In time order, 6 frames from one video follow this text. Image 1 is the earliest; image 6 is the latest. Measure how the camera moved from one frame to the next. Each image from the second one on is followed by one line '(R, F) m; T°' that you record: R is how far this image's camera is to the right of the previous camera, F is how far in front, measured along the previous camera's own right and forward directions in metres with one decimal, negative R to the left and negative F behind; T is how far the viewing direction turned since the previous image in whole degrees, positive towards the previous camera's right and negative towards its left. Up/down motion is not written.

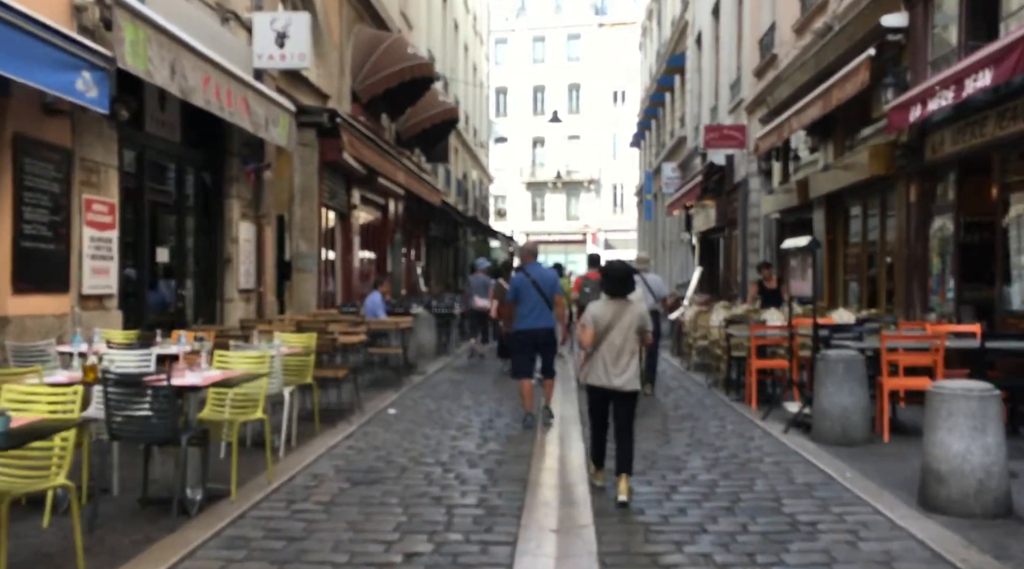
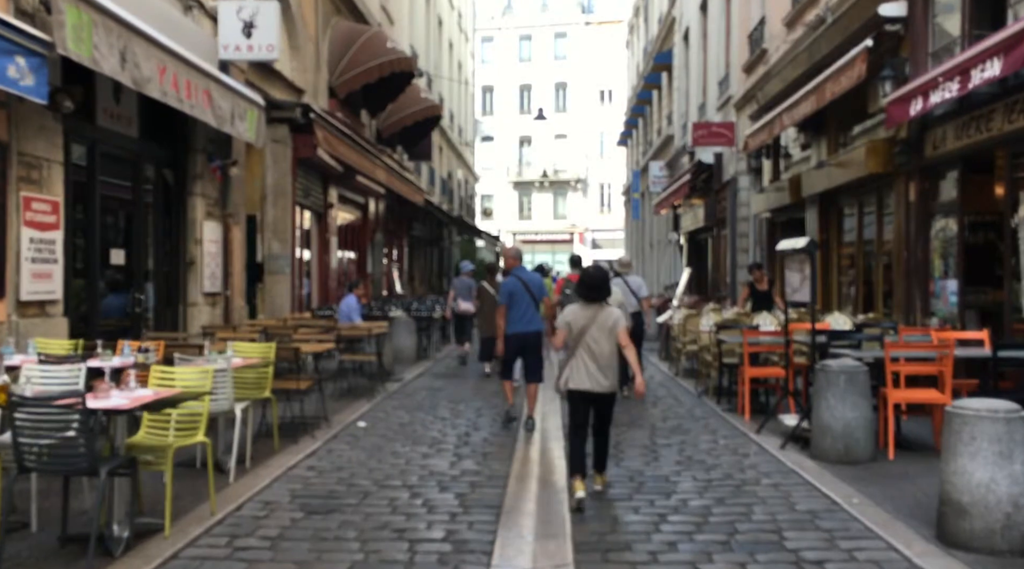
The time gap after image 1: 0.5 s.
(+0.1, +0.8) m; +1°
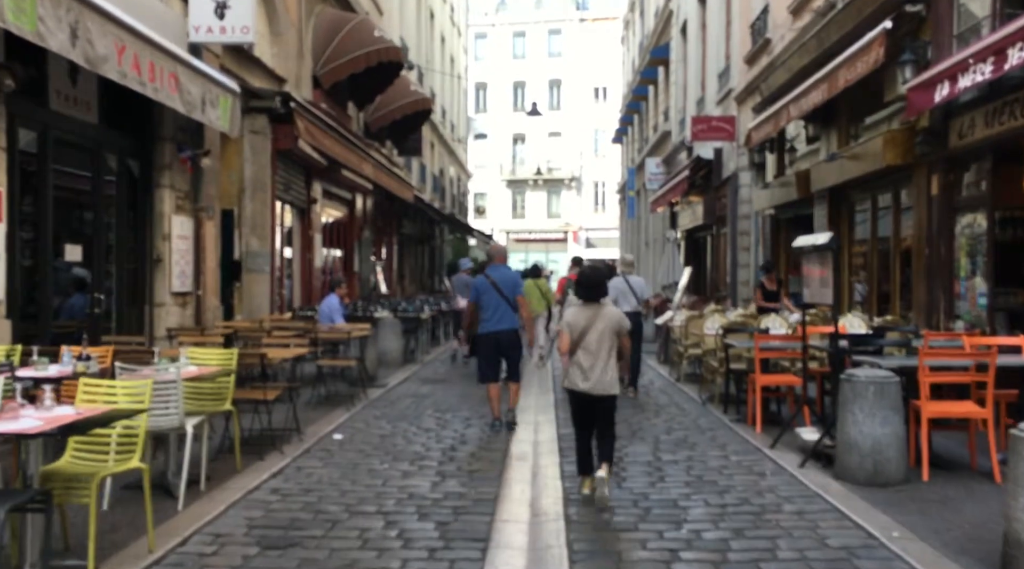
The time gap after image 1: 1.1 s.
(0.0, +0.9) m; 0°
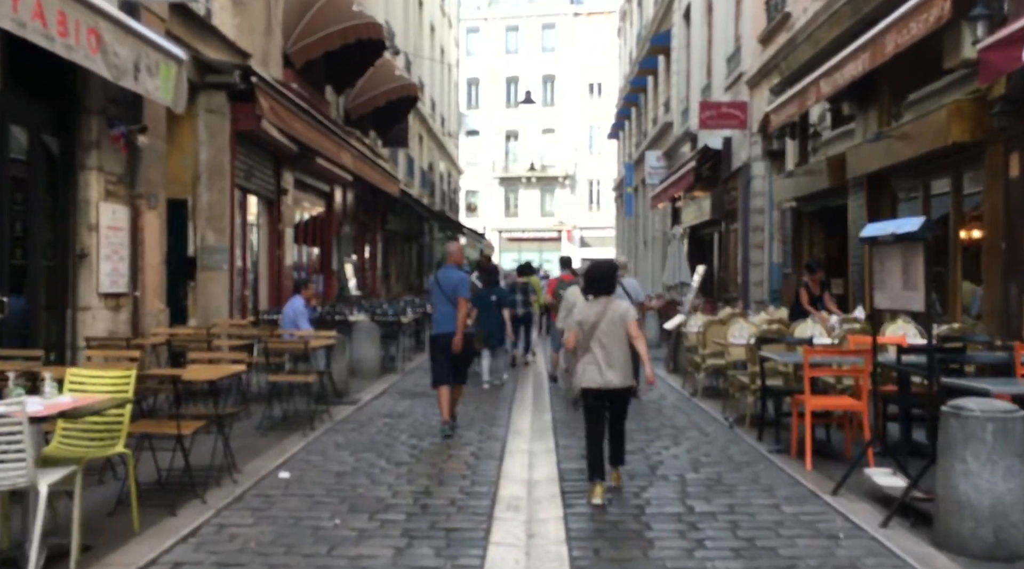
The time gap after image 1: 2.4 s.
(0.0, +2.0) m; 0°
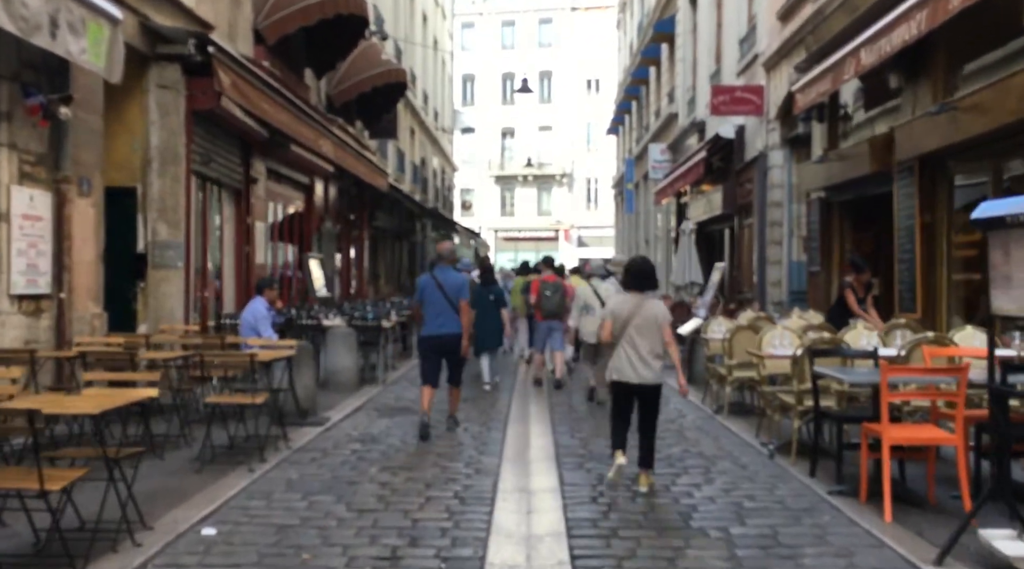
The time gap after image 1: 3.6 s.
(0.0, +1.9) m; 0°
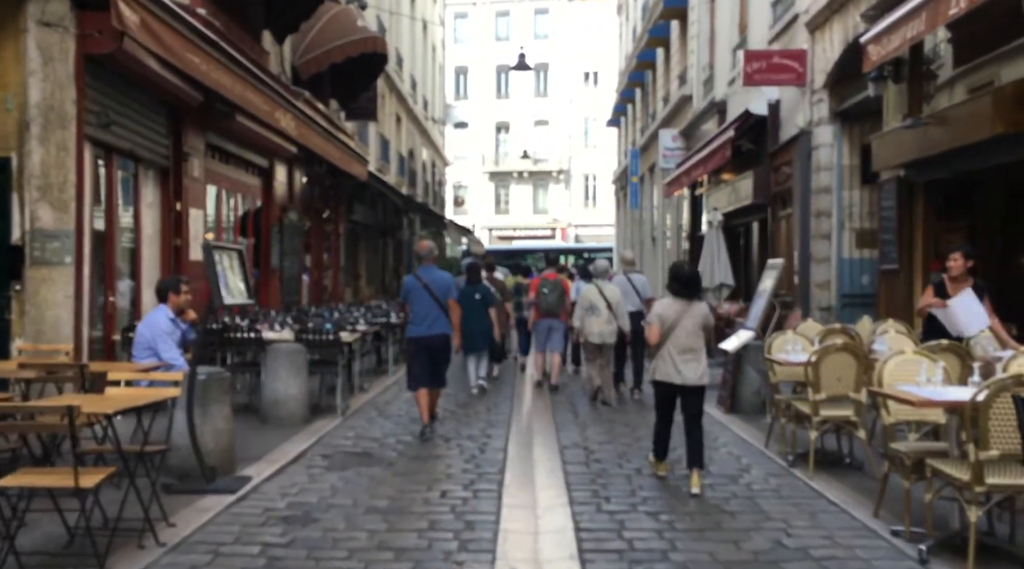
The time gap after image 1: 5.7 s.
(0.0, +3.3) m; 0°
